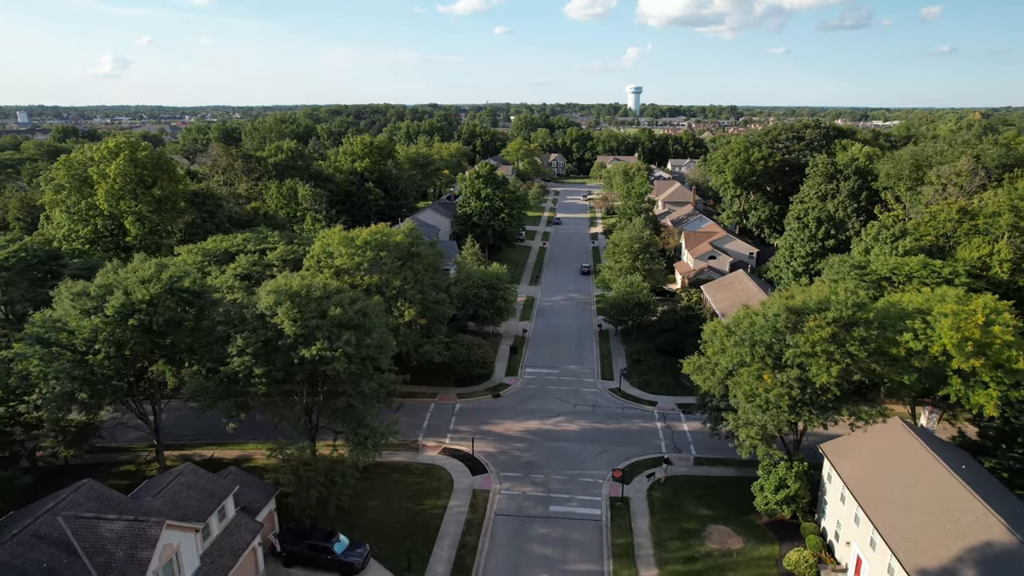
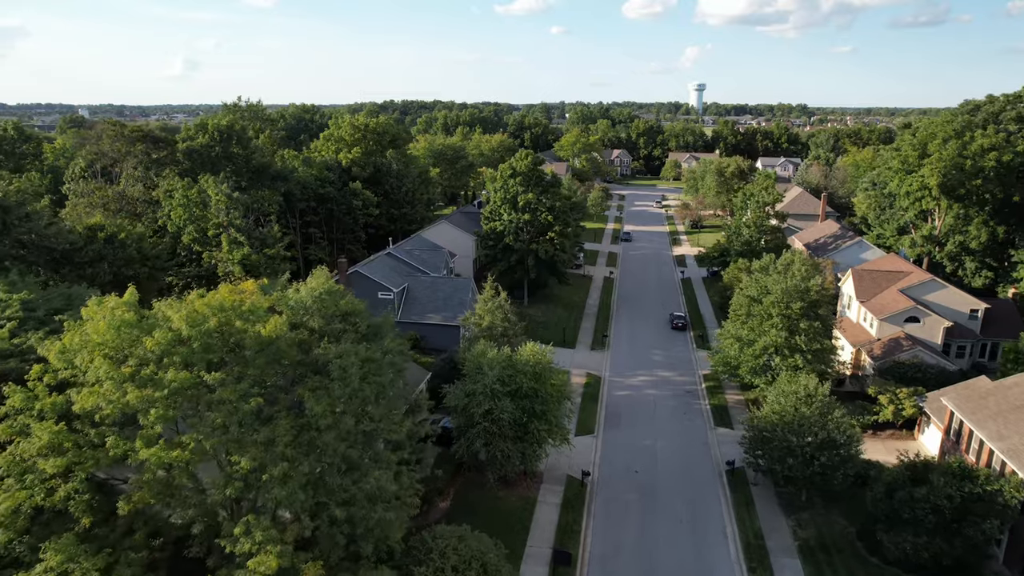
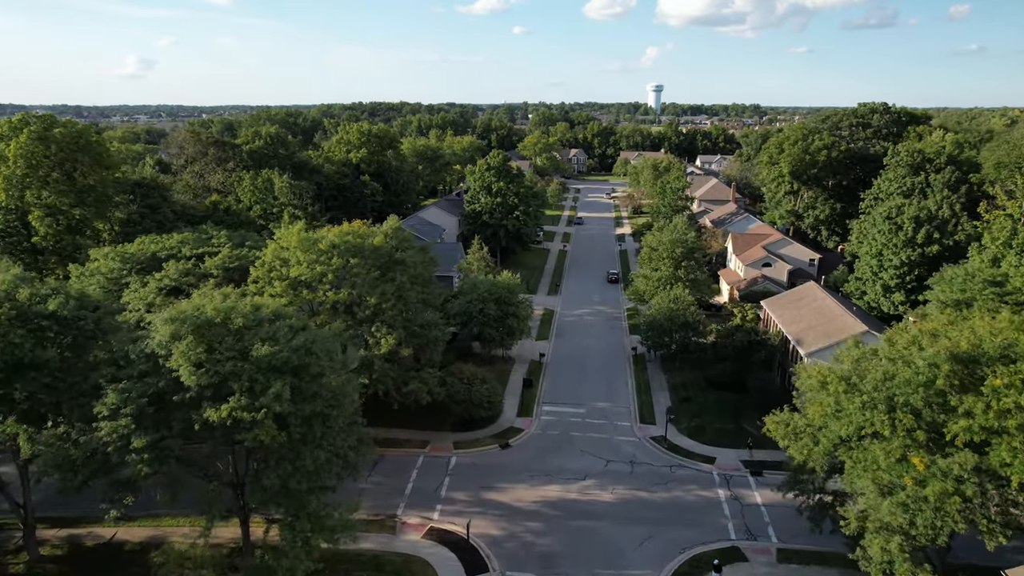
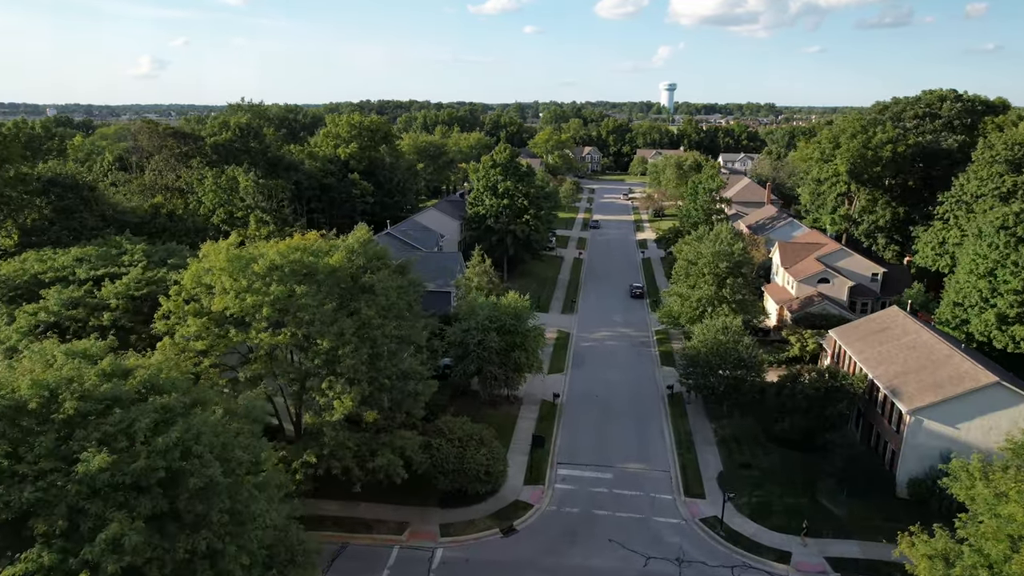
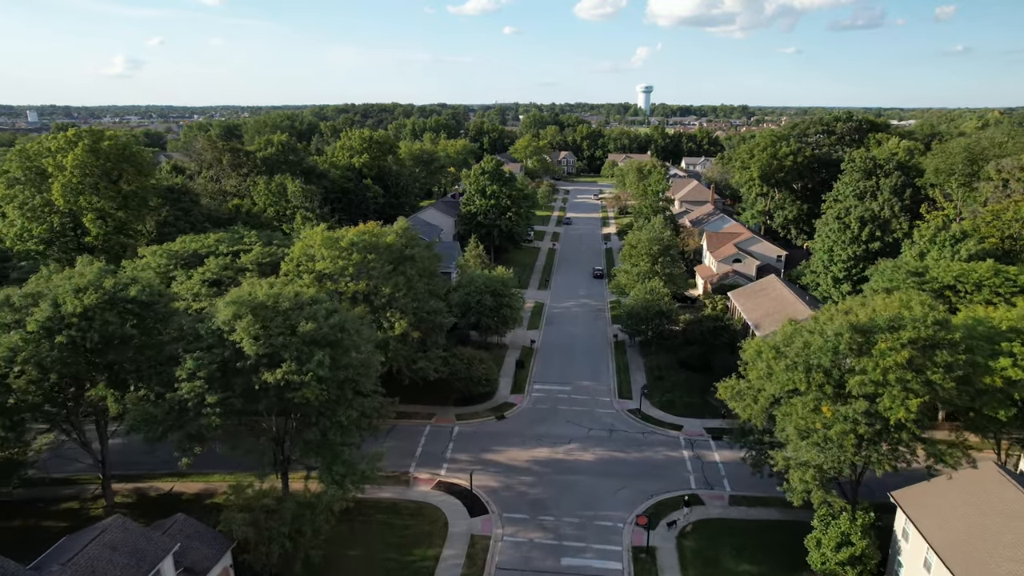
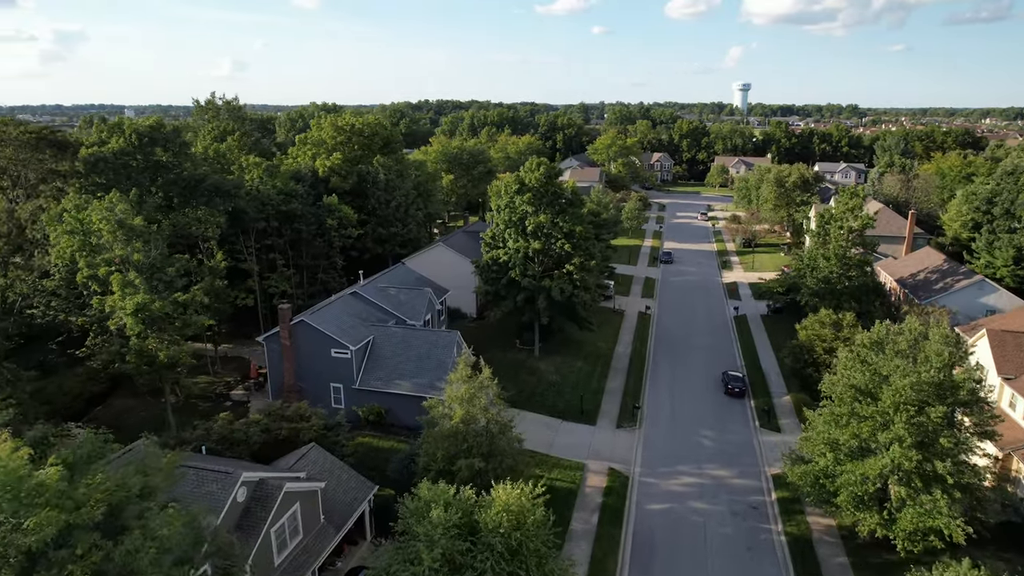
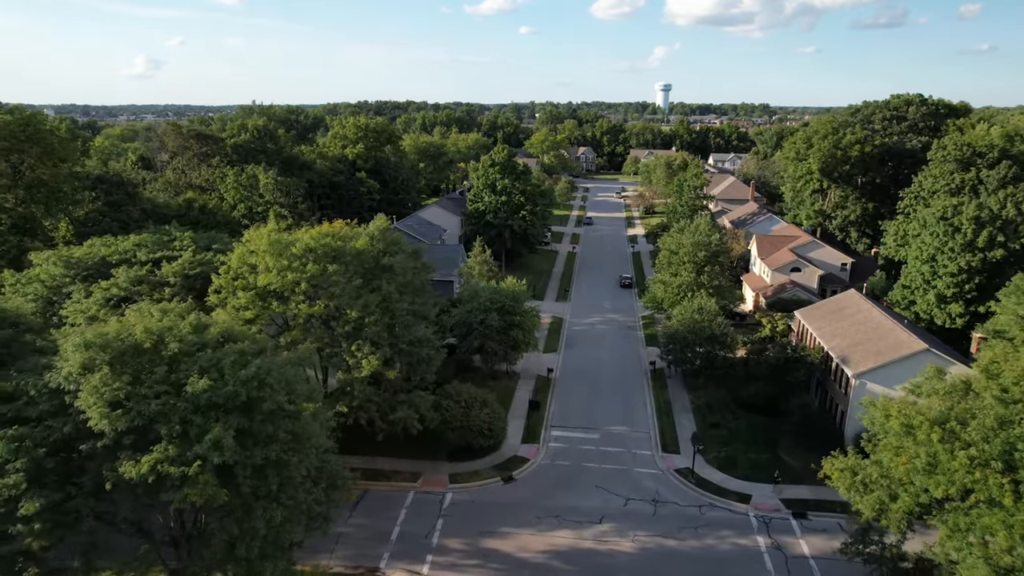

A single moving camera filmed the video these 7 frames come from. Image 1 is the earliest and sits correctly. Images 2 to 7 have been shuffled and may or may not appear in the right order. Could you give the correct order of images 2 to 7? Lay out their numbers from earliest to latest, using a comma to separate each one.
5, 3, 7, 4, 2, 6
